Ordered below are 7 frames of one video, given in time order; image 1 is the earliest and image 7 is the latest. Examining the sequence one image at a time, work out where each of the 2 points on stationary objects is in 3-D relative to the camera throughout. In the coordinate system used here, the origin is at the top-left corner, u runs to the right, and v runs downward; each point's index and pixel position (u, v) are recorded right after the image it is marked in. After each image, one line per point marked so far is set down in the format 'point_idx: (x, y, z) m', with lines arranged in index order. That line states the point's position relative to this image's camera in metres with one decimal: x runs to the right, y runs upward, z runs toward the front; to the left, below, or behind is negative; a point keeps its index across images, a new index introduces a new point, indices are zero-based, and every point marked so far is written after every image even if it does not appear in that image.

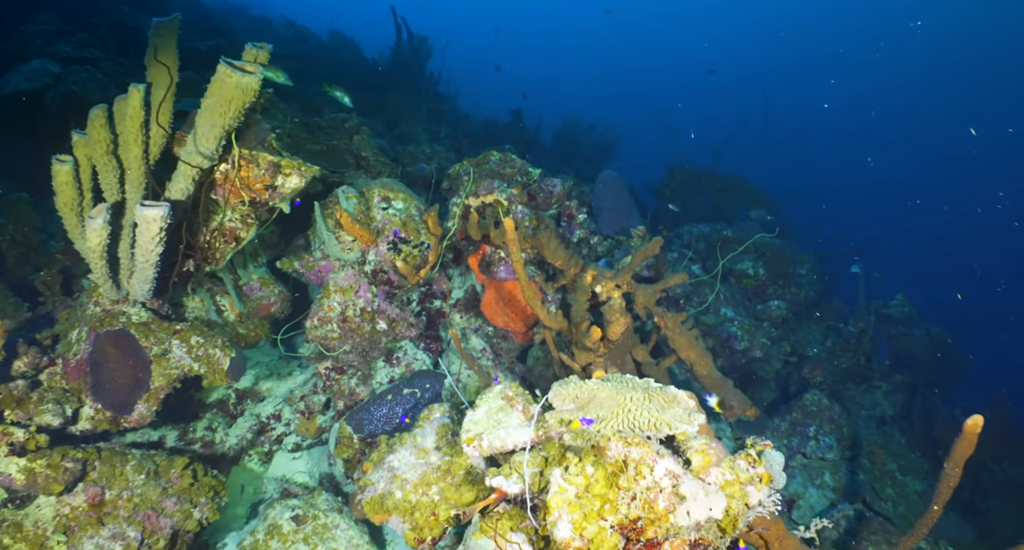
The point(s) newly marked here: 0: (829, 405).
0: (+4.6, -2.0, +8.6) m
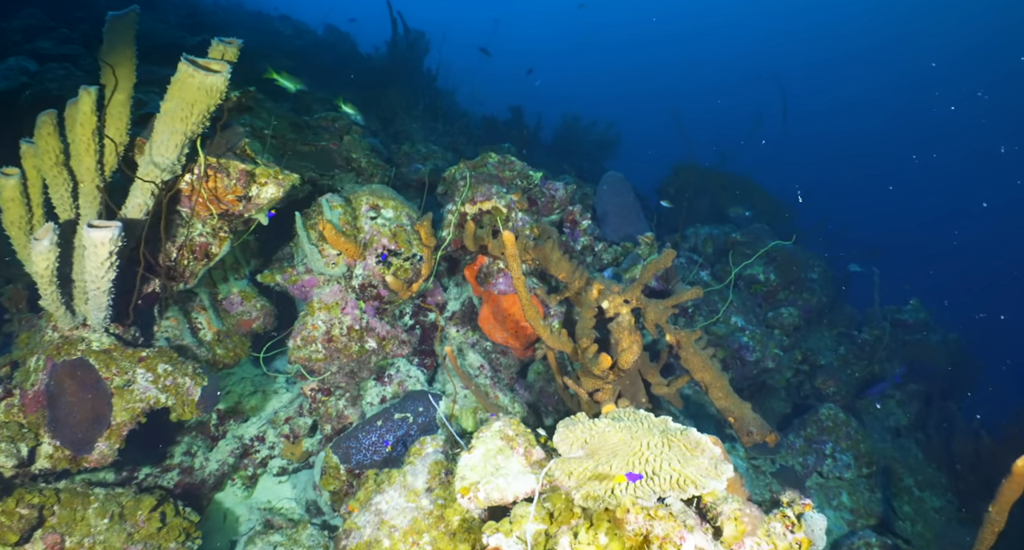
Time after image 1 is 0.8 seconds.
0: (+4.6, -2.0, +8.1) m
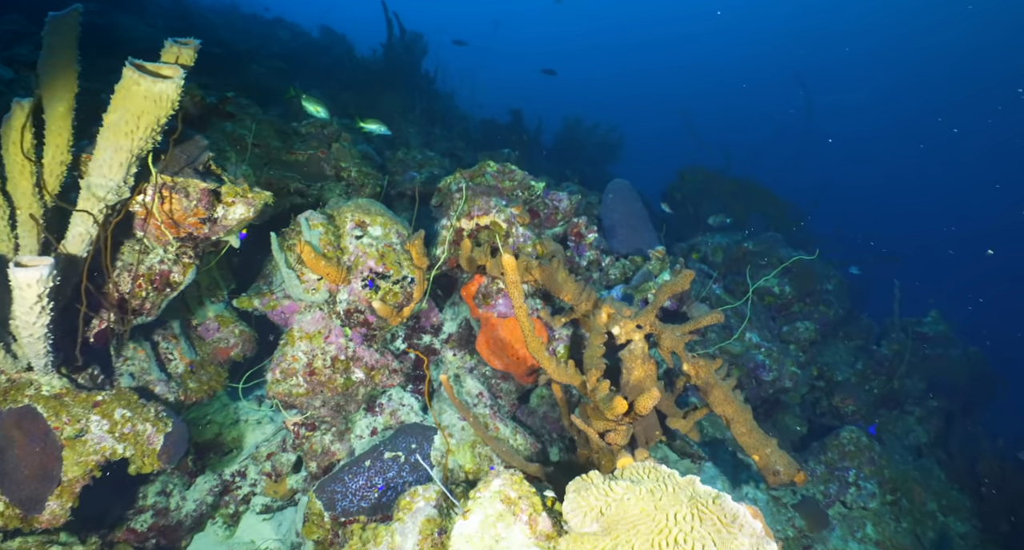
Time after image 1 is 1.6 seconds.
0: (+4.6, -2.2, +7.6) m
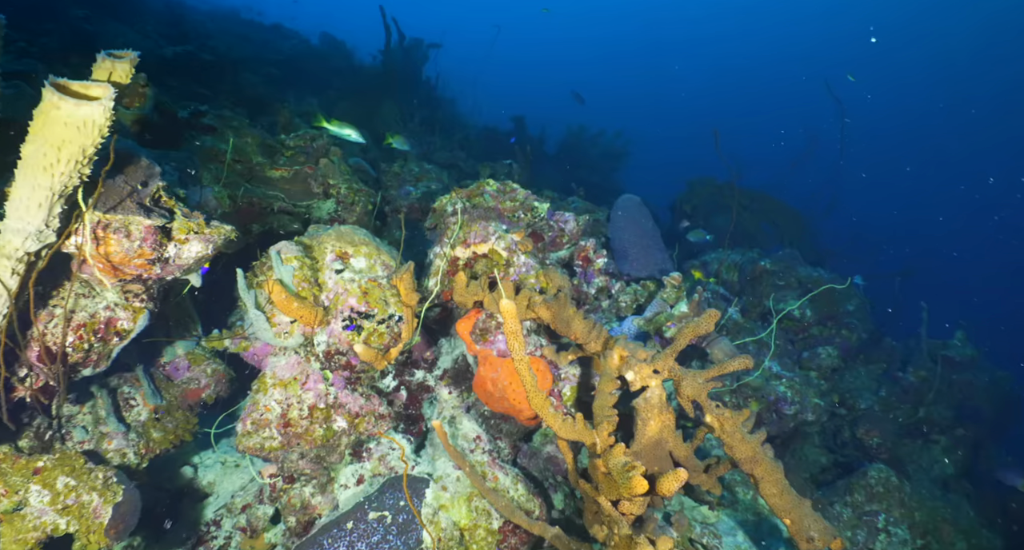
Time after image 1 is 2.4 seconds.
0: (+4.7, -2.5, +7.0) m
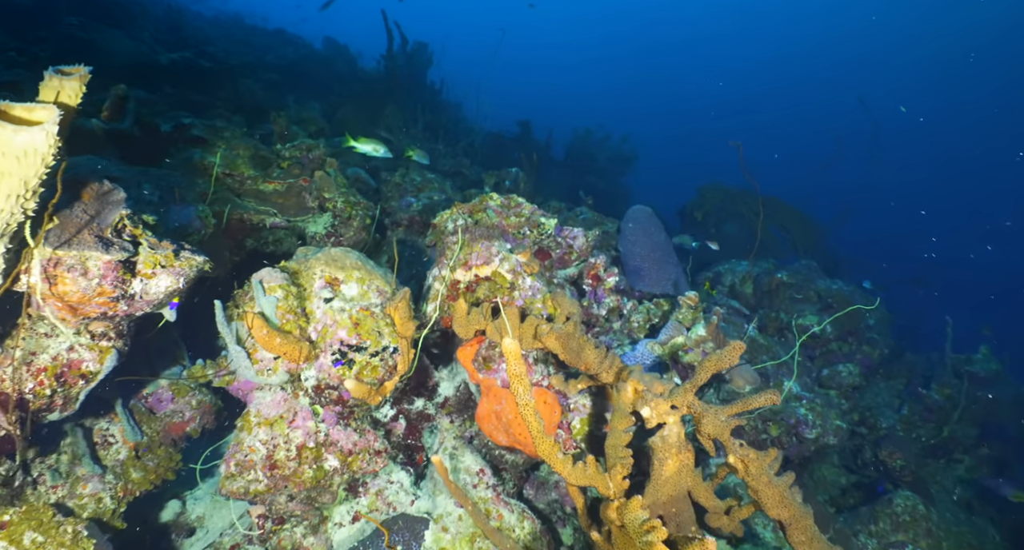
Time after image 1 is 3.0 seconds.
0: (+4.7, -2.7, +6.6) m
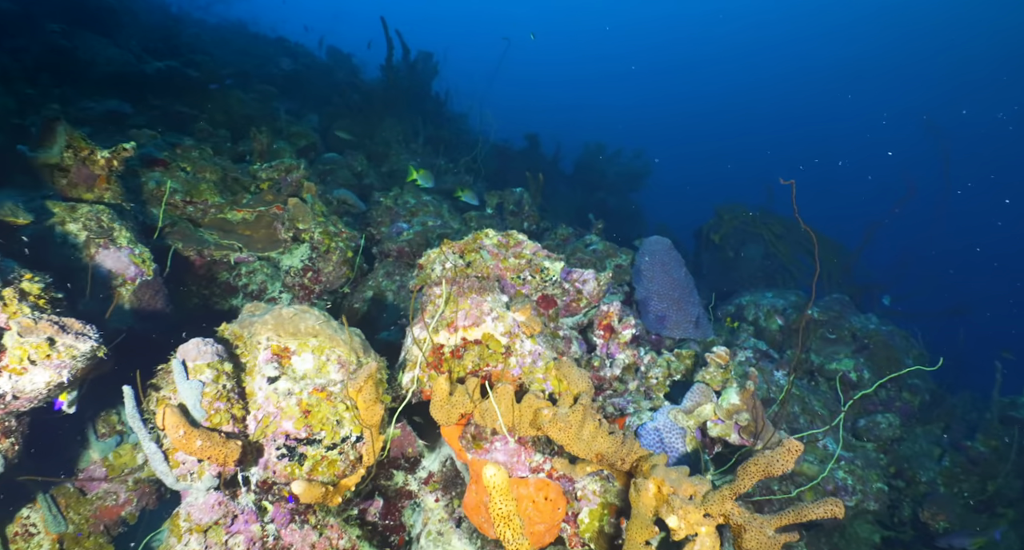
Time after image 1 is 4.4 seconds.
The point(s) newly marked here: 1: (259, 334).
0: (+4.7, -3.1, +5.7) m
1: (-1.4, -0.3, +3.2) m
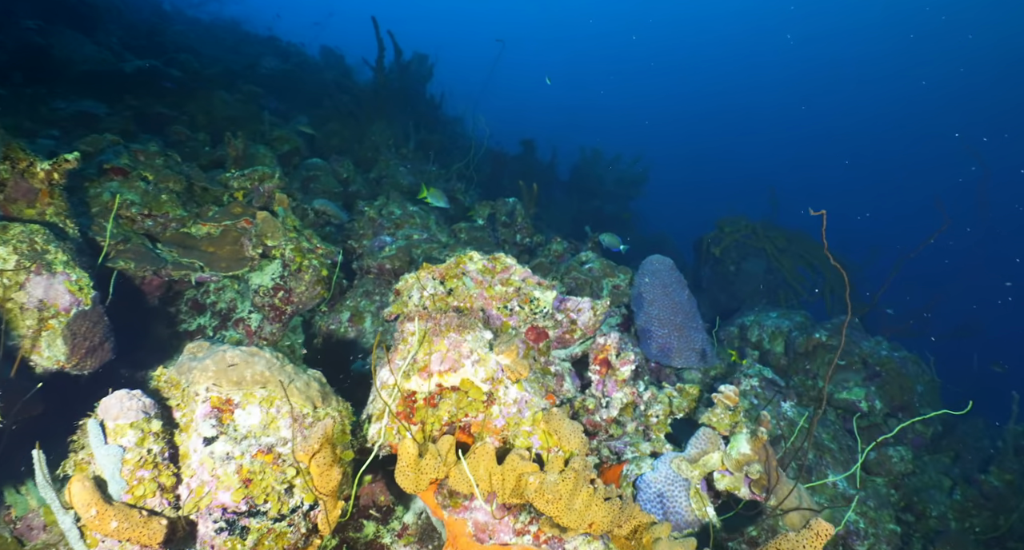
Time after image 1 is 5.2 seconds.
0: (+4.6, -3.4, +5.3) m
1: (-1.5, -0.5, +2.8) m
